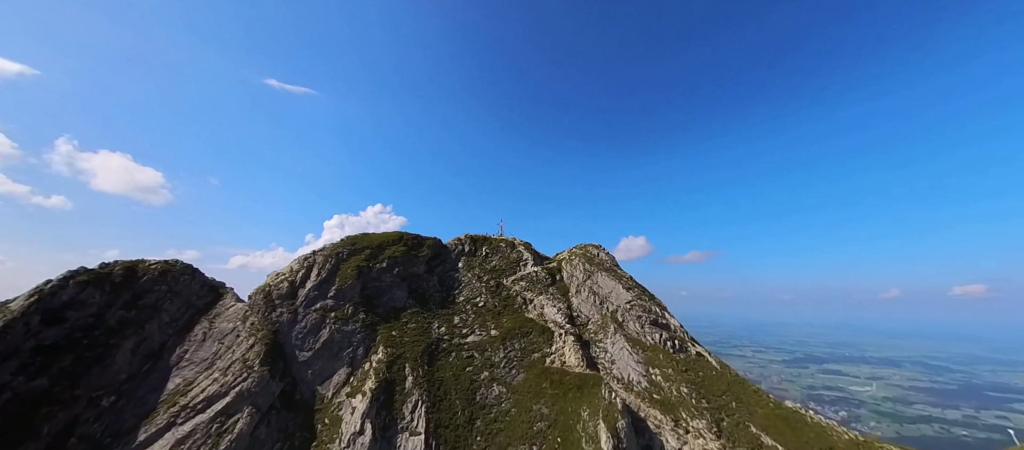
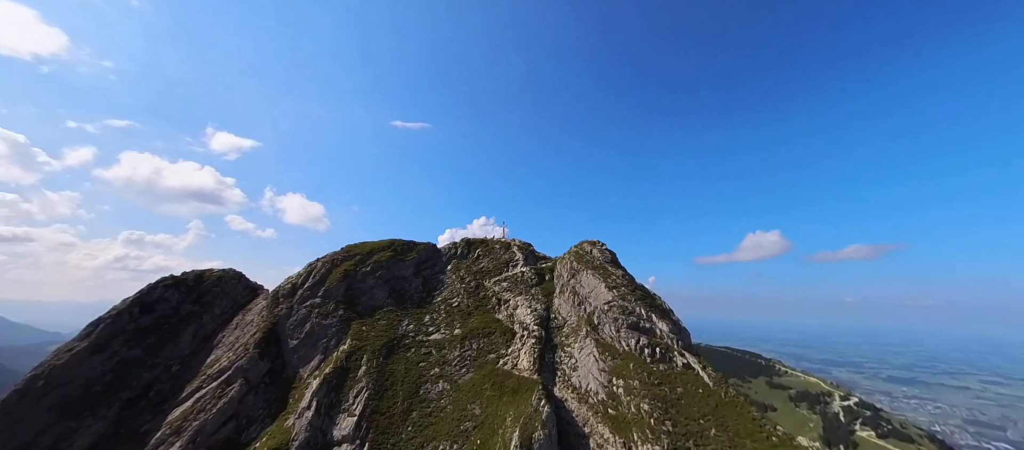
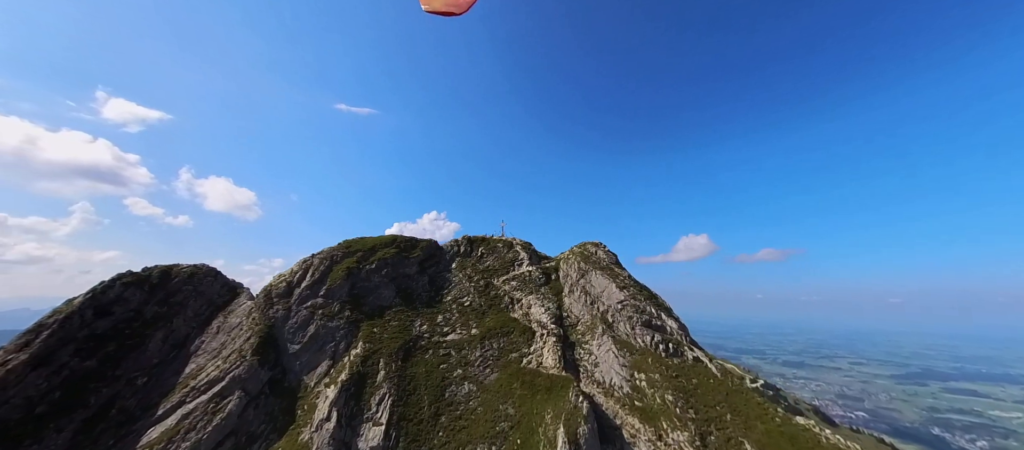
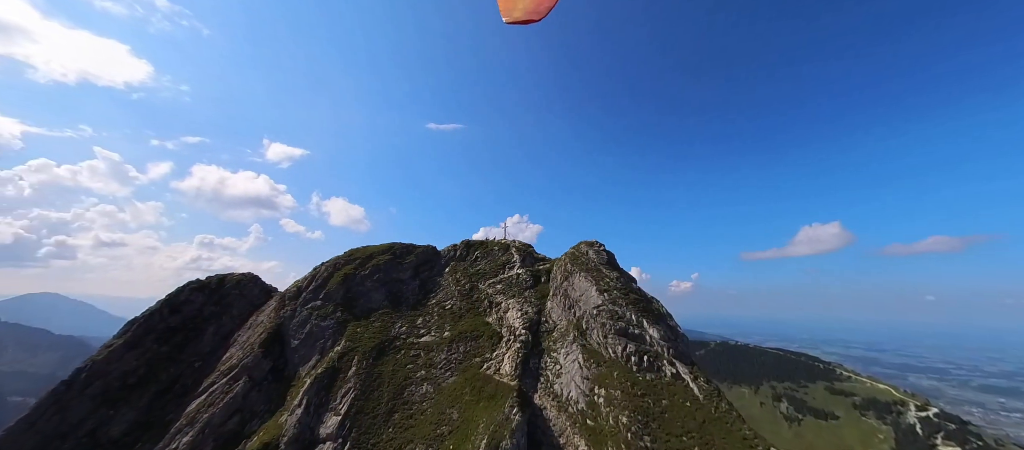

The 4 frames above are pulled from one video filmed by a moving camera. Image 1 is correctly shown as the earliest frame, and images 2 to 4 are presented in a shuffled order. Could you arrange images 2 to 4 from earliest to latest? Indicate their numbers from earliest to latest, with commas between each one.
3, 2, 4
